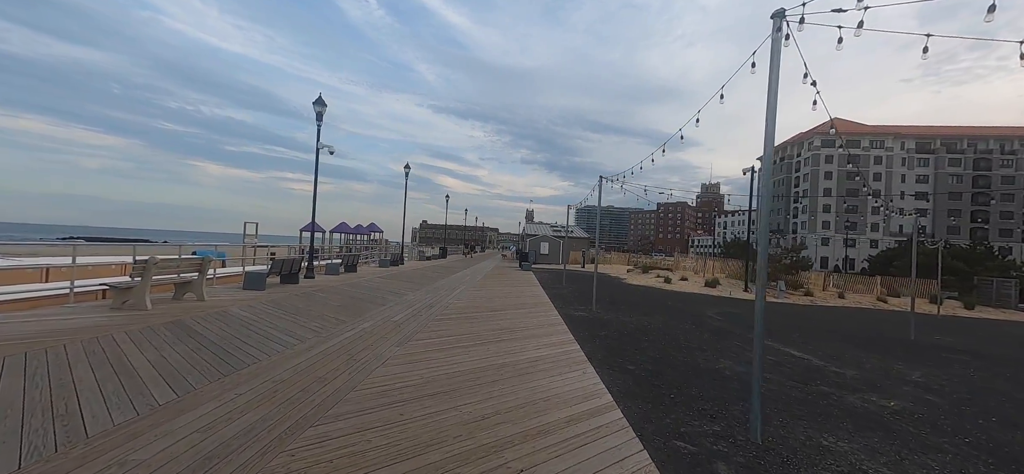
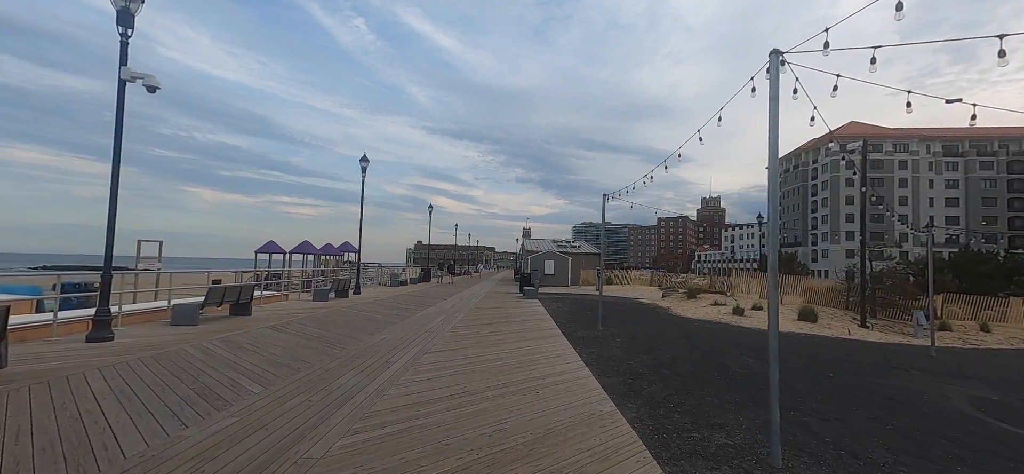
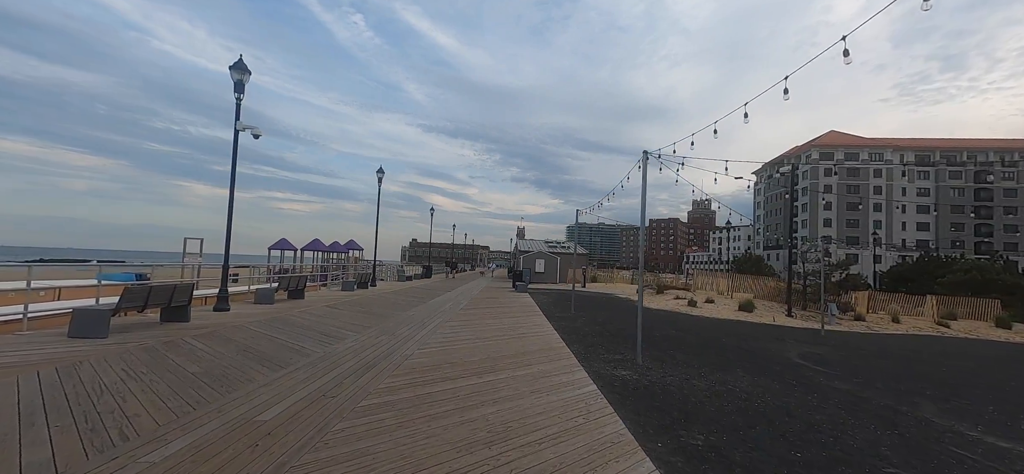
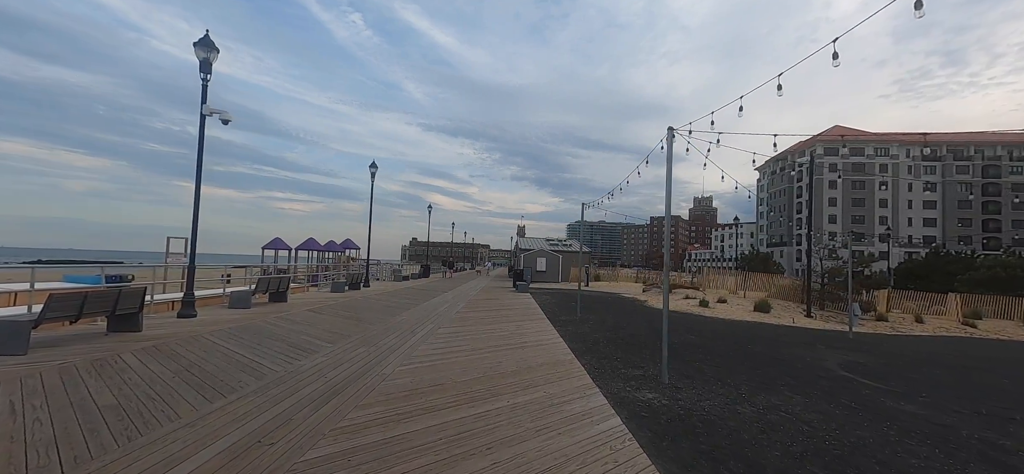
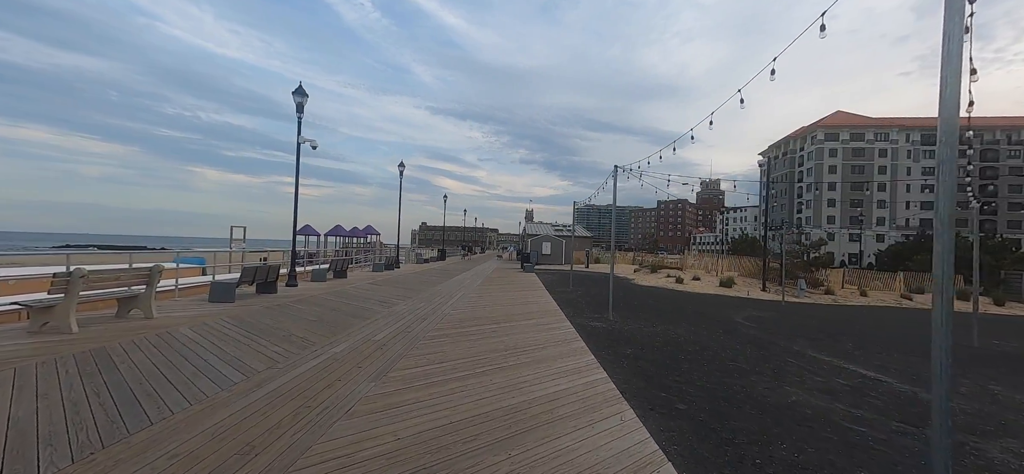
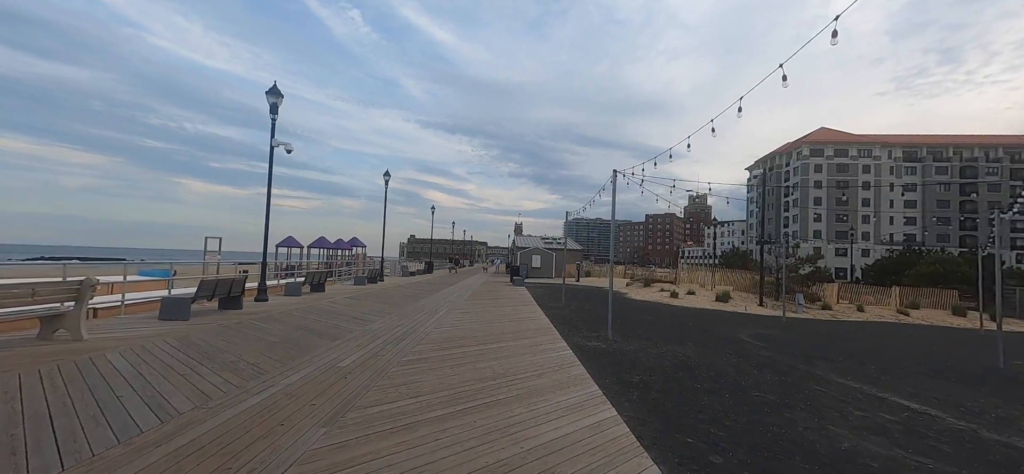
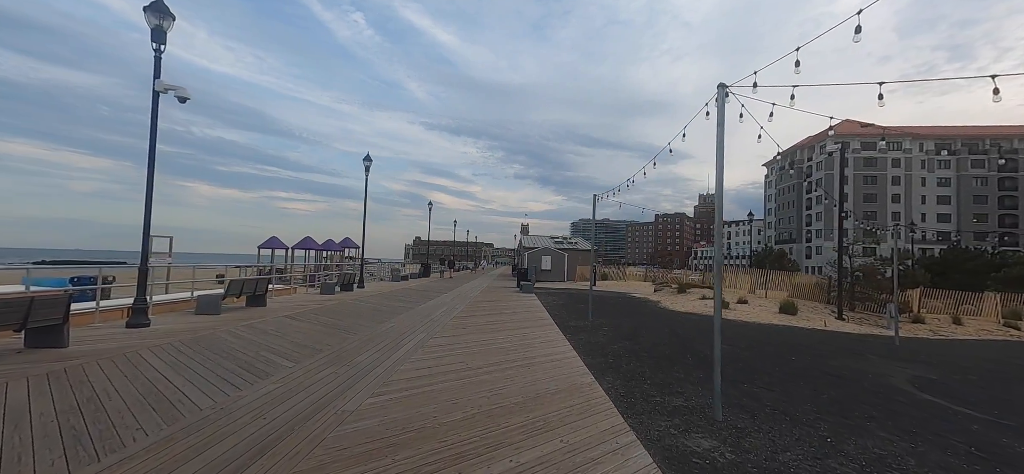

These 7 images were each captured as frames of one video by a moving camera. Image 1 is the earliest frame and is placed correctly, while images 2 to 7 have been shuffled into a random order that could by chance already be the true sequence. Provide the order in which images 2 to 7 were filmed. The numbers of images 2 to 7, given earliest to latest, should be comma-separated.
5, 6, 3, 4, 7, 2
